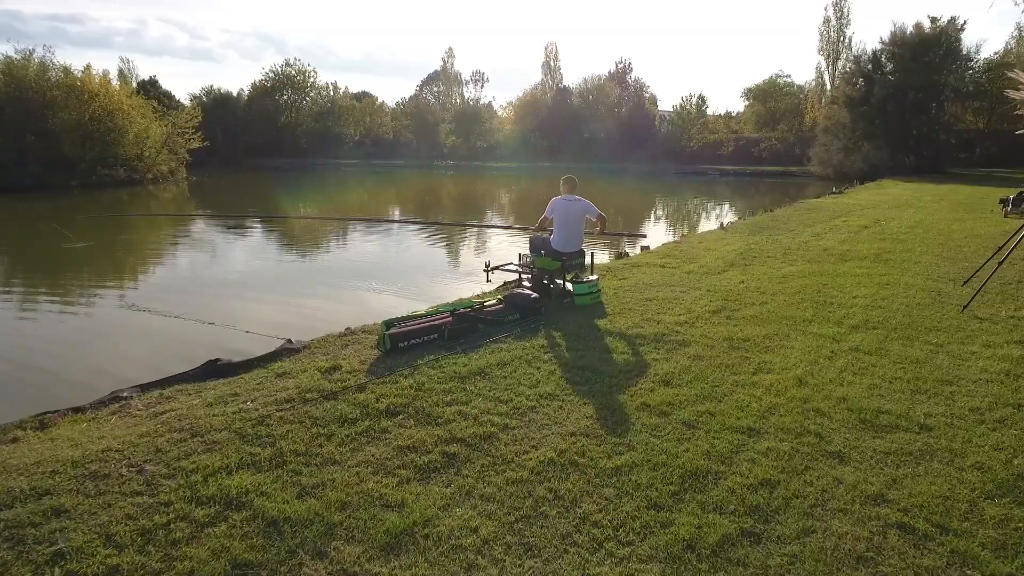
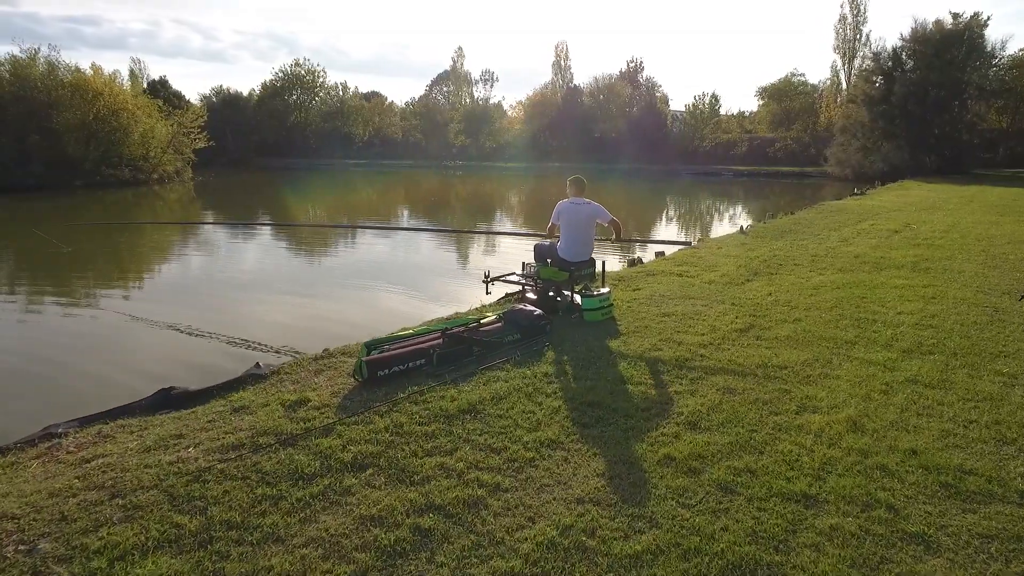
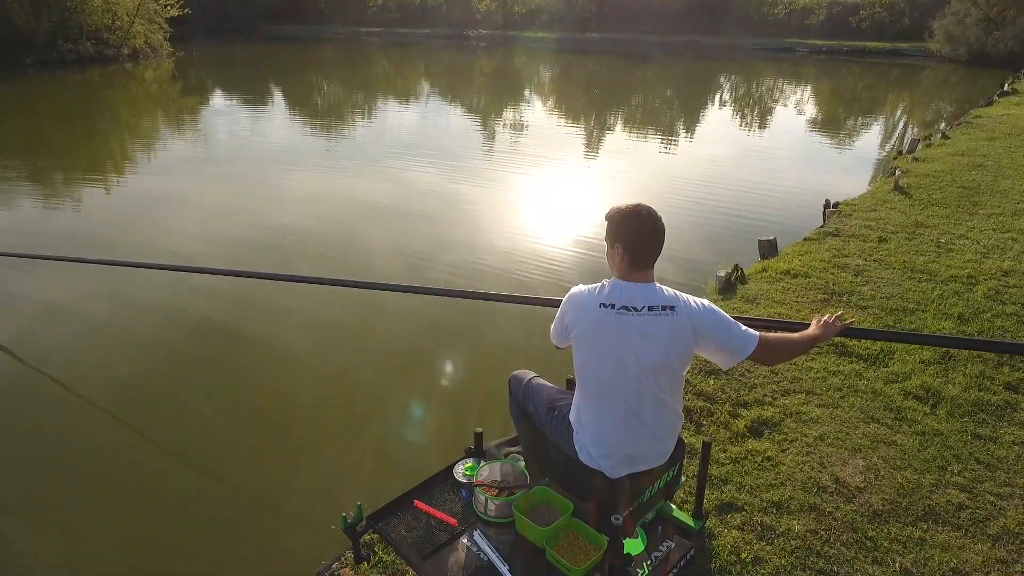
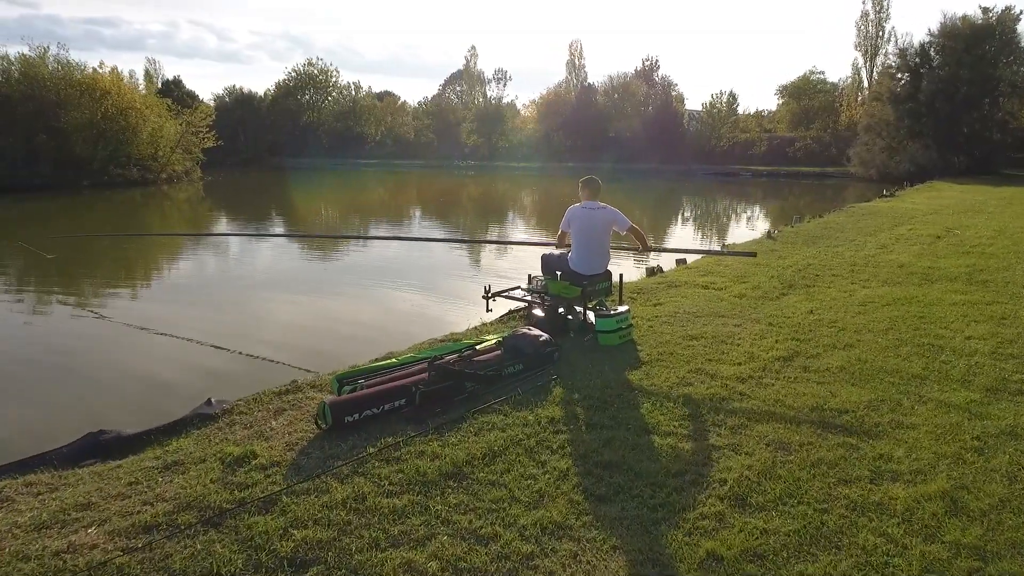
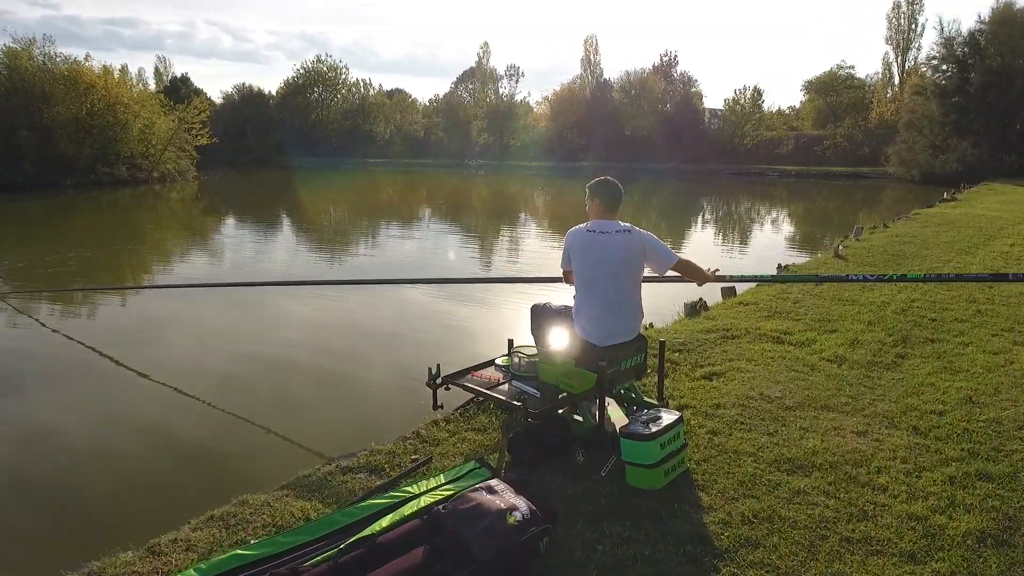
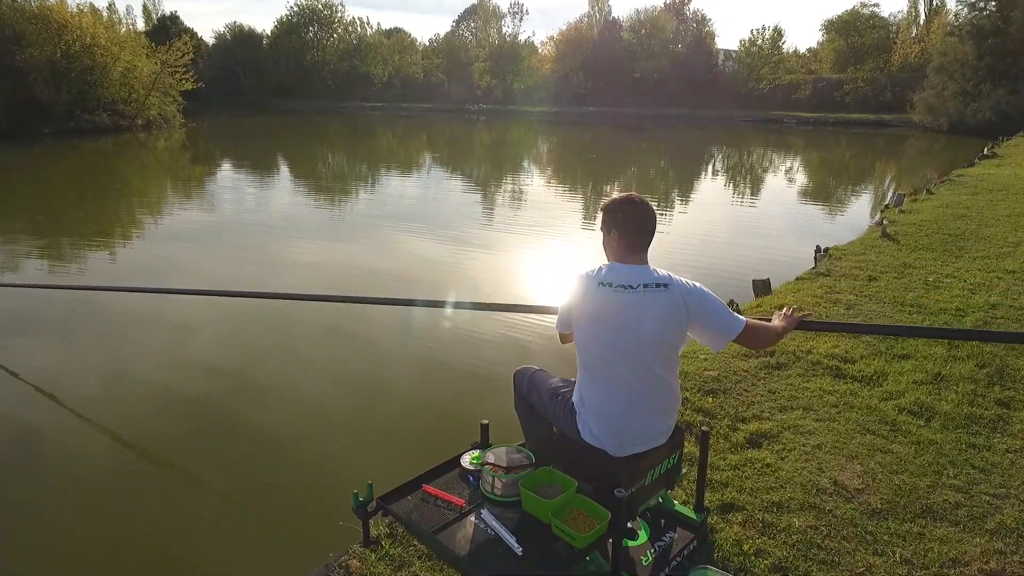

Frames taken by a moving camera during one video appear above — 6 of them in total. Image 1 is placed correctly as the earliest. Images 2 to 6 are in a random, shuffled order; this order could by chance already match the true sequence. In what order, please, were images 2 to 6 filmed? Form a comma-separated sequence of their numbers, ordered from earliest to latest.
2, 4, 5, 6, 3
